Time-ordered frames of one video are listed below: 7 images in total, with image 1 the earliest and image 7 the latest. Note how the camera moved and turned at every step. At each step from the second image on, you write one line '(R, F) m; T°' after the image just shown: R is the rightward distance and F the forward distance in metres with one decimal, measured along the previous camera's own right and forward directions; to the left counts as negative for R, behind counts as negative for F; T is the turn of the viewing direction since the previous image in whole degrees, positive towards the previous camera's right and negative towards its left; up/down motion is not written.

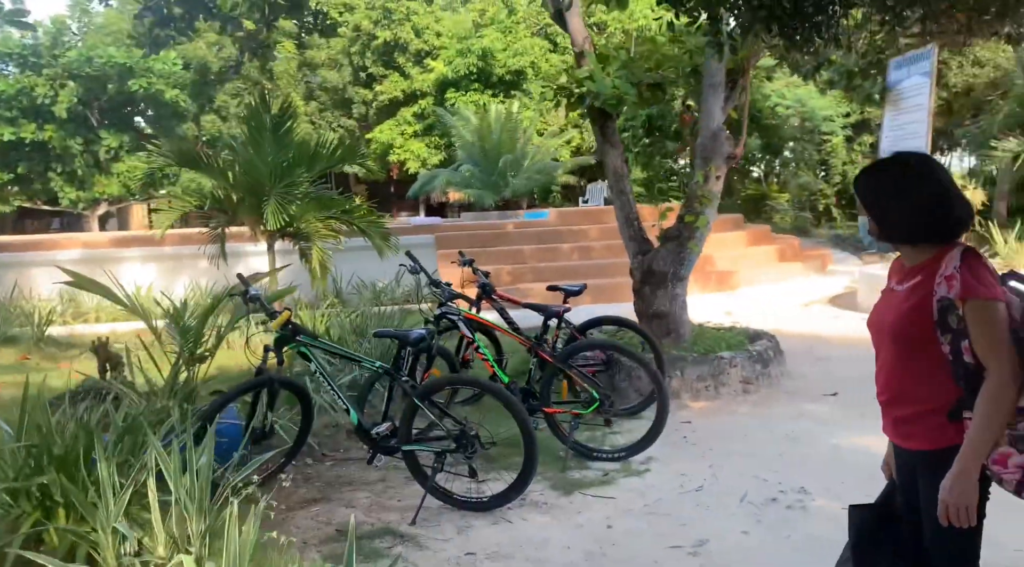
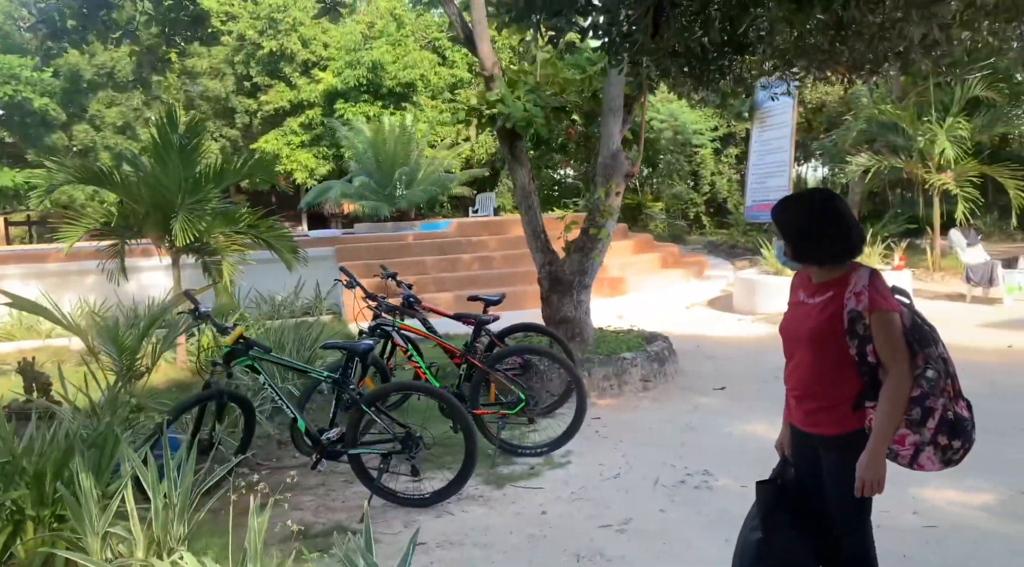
(-0.3, -0.4) m; +8°
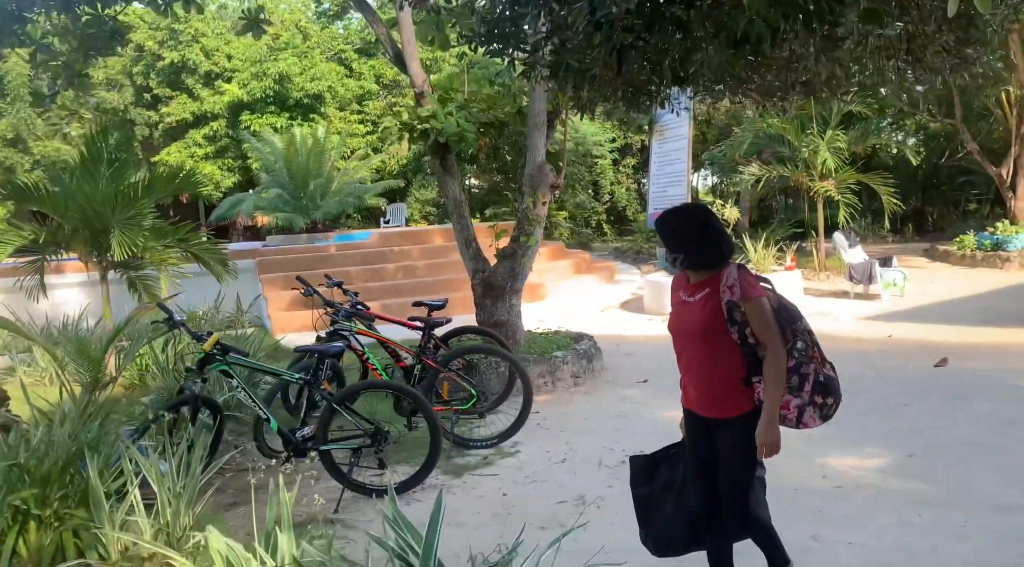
(-0.3, -0.4) m; +7°
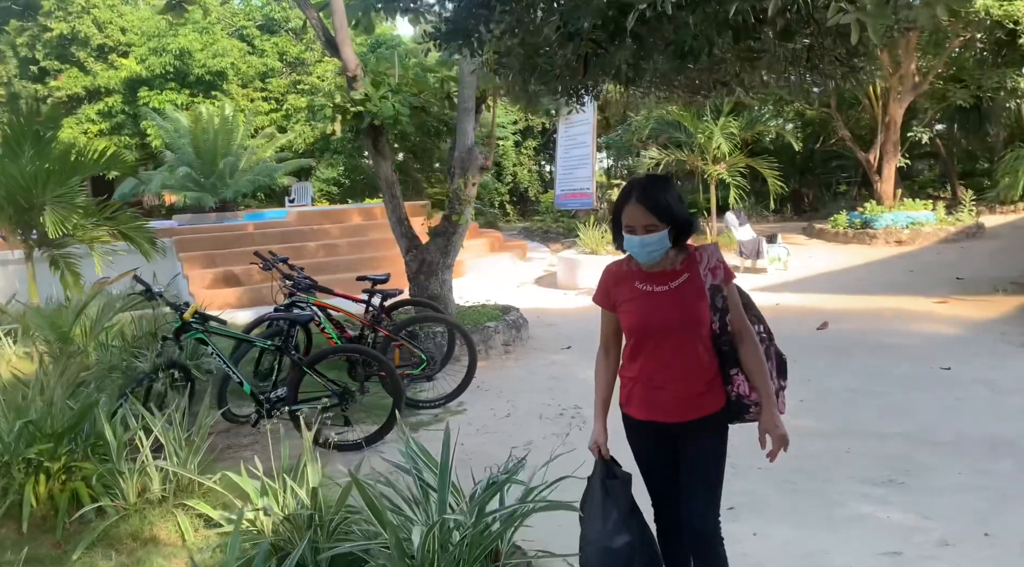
(-0.4, -0.5) m; +7°
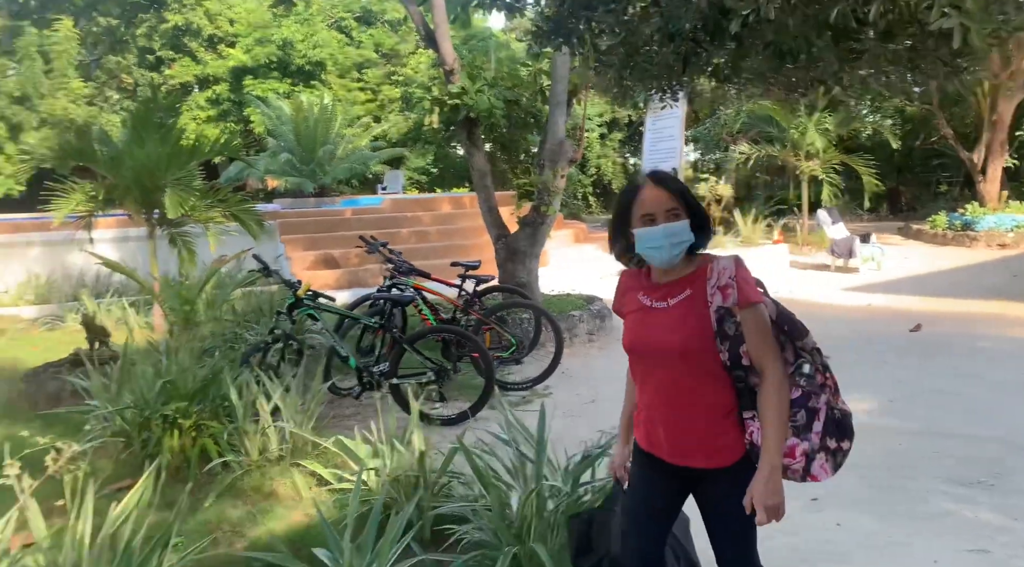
(-0.1, -0.2) m; -5°
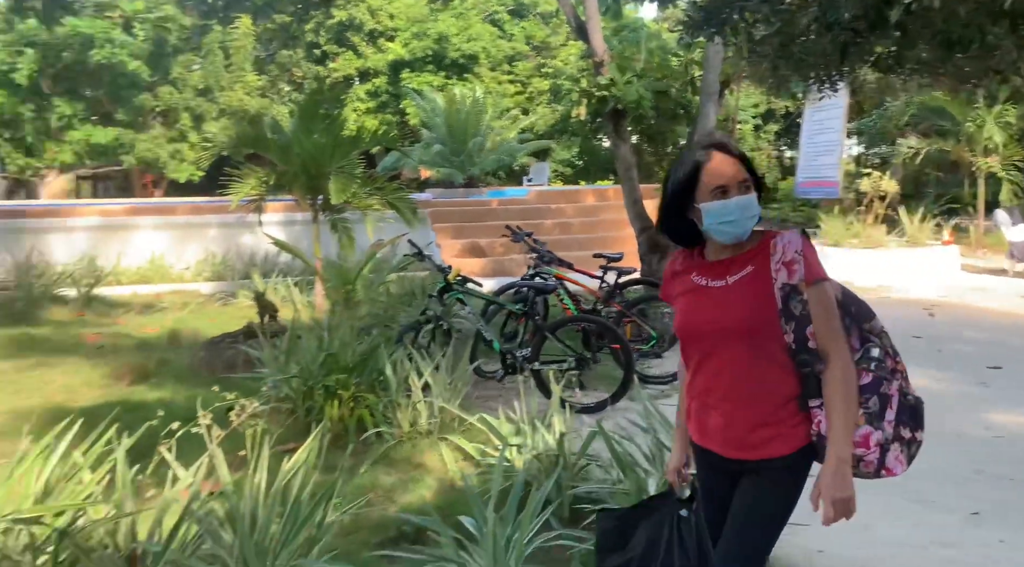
(0.0, -0.1) m; -9°
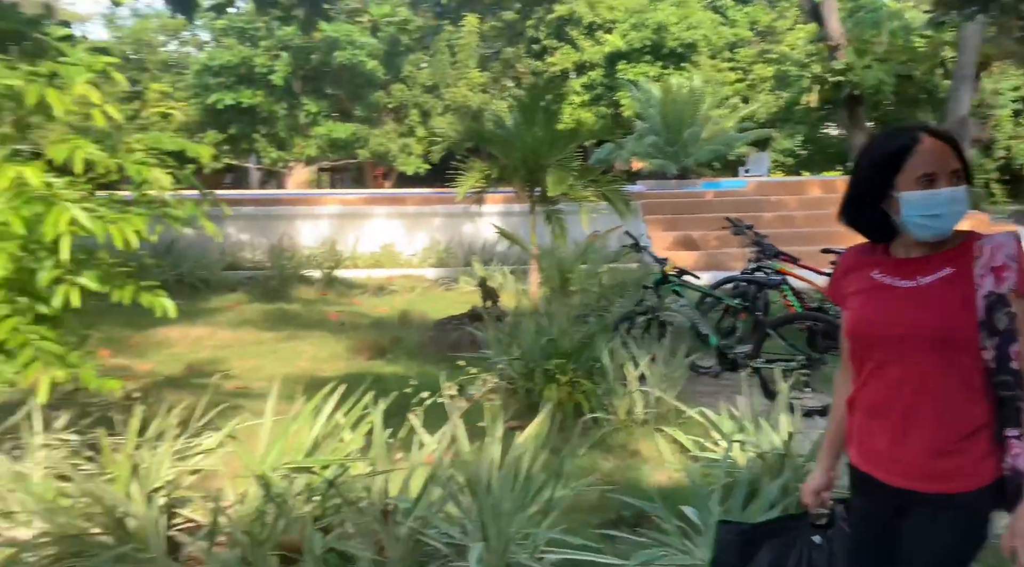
(-0.1, -0.1) m; -14°
